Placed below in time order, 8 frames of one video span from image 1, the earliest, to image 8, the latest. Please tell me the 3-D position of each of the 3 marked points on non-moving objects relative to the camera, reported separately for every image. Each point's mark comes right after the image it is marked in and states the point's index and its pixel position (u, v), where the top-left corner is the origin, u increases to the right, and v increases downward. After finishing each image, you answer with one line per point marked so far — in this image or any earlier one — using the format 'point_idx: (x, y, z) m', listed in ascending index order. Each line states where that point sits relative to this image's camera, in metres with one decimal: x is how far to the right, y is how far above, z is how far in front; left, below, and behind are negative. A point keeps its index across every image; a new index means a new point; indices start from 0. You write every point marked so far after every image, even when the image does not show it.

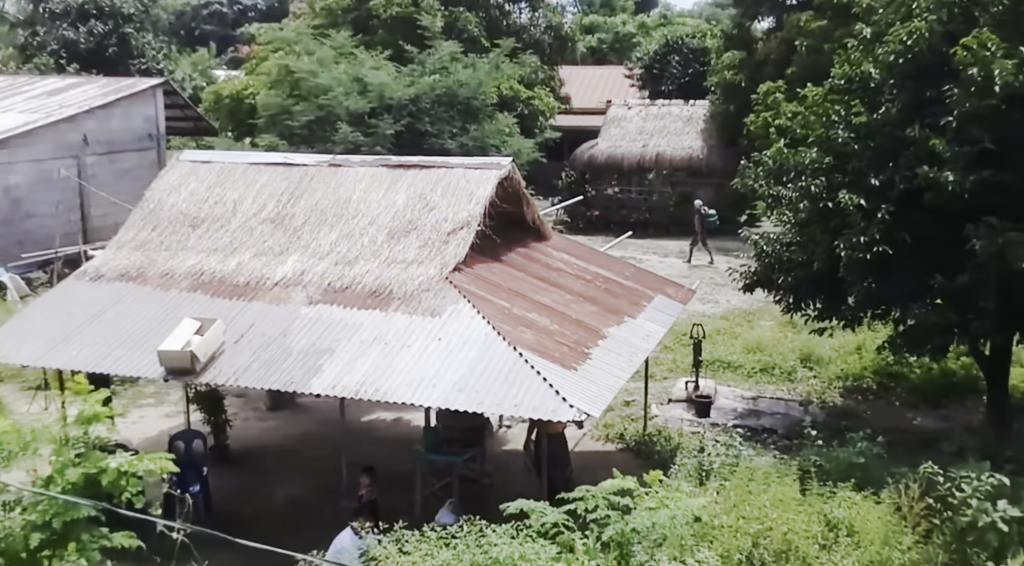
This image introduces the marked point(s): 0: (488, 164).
0: (-0.3, +1.3, +12.1) m
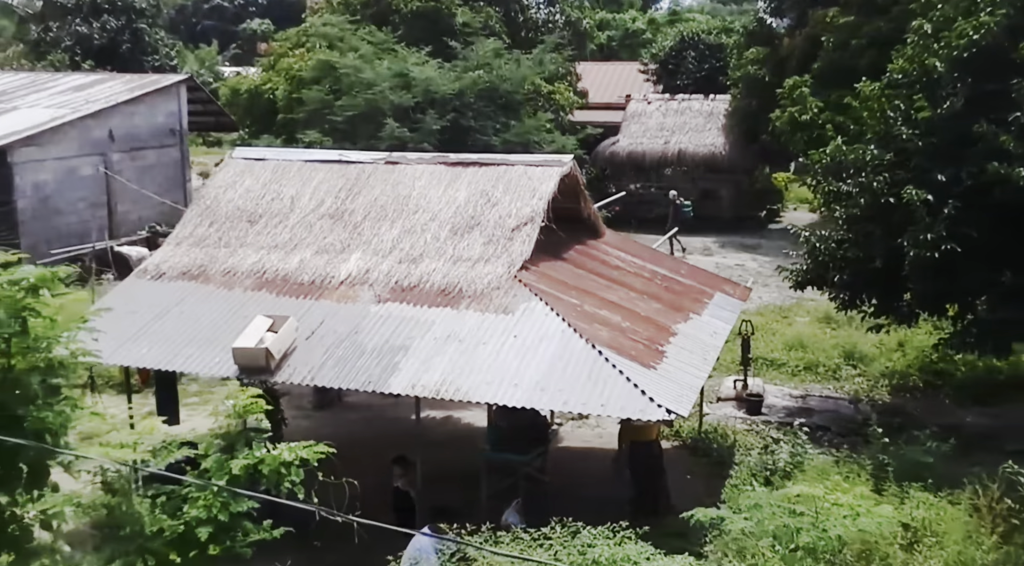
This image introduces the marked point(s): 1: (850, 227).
0: (+0.4, +1.3, +12.0) m
1: (+3.9, +0.7, +13.6) m
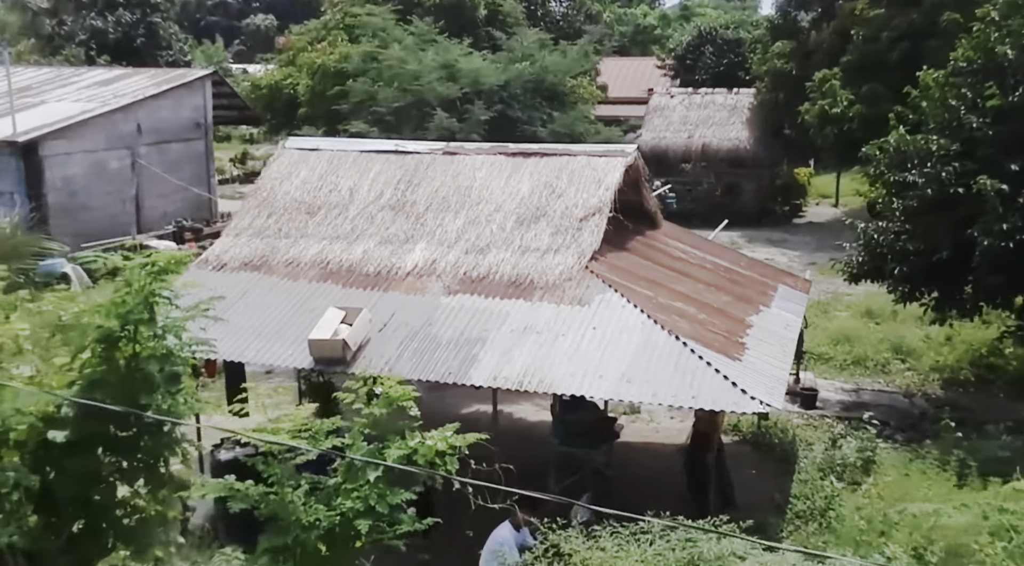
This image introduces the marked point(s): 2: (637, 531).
0: (+1.0, +1.4, +11.8) m
1: (+4.6, +0.8, +13.4) m
2: (+0.8, -1.7, +7.7) m
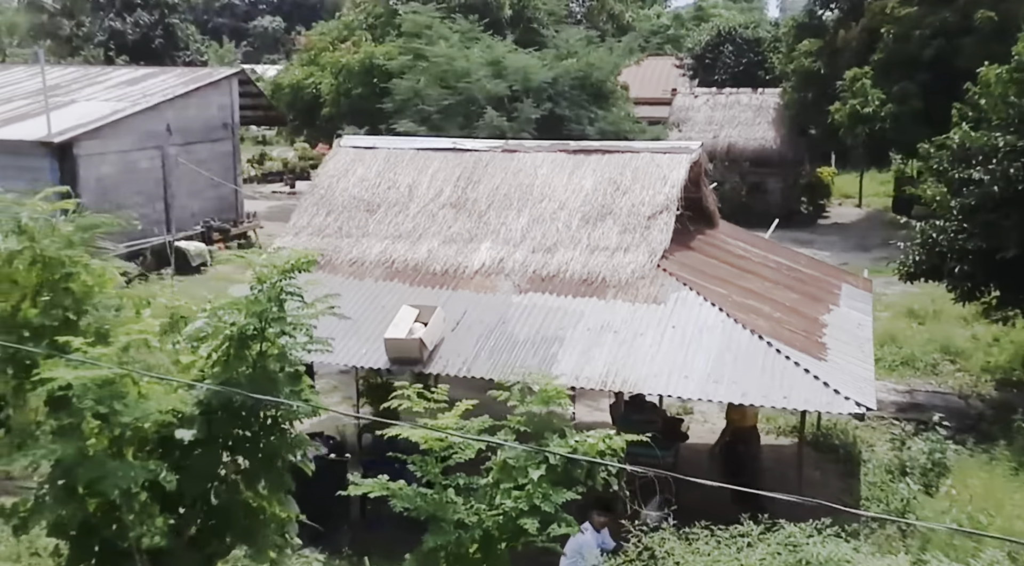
0: (+1.7, +1.4, +11.7) m
1: (+5.2, +0.8, +13.2) m
2: (+1.5, -1.7, +7.6) m
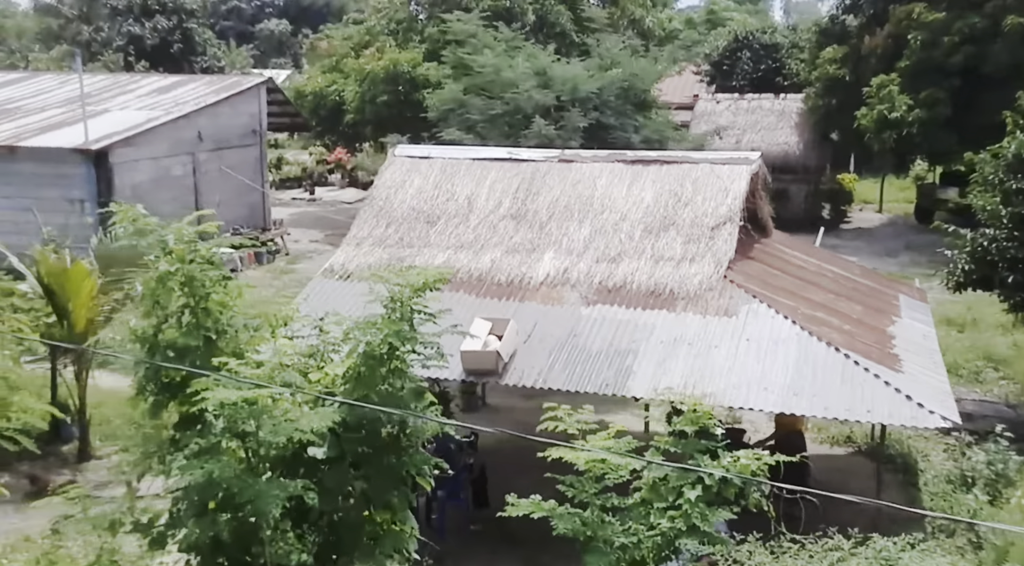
0: (+2.3, +1.3, +11.7) m
1: (+5.8, +0.7, +13.2) m
2: (+2.1, -1.8, +7.6) m
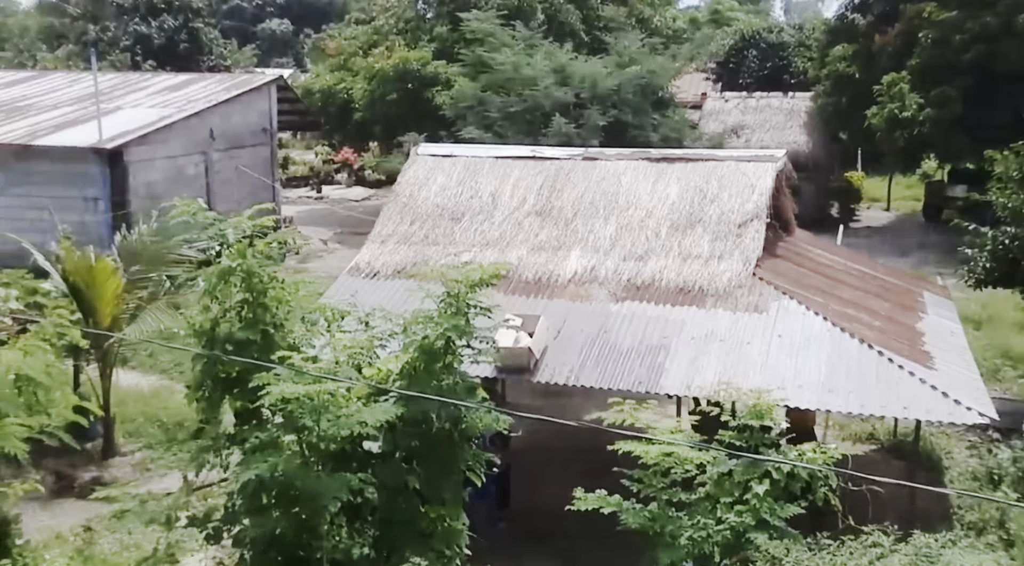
0: (+2.6, +1.3, +11.7) m
1: (+6.1, +0.7, +13.2) m
2: (+2.3, -1.8, +7.6) m
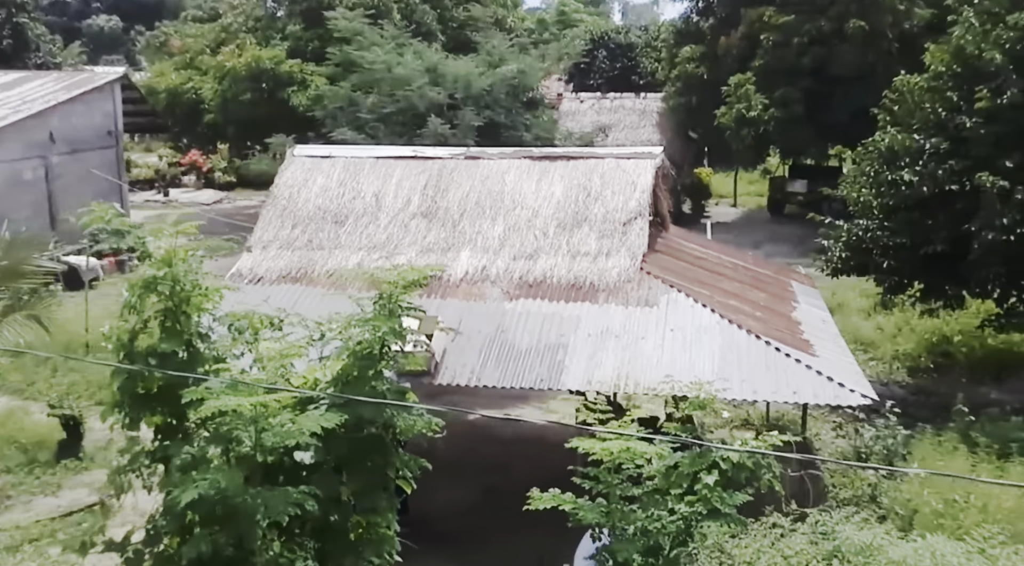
0: (+1.3, +1.4, +12.0) m
1: (+4.7, +0.8, +13.9) m
2: (+1.7, -1.7, +7.8) m
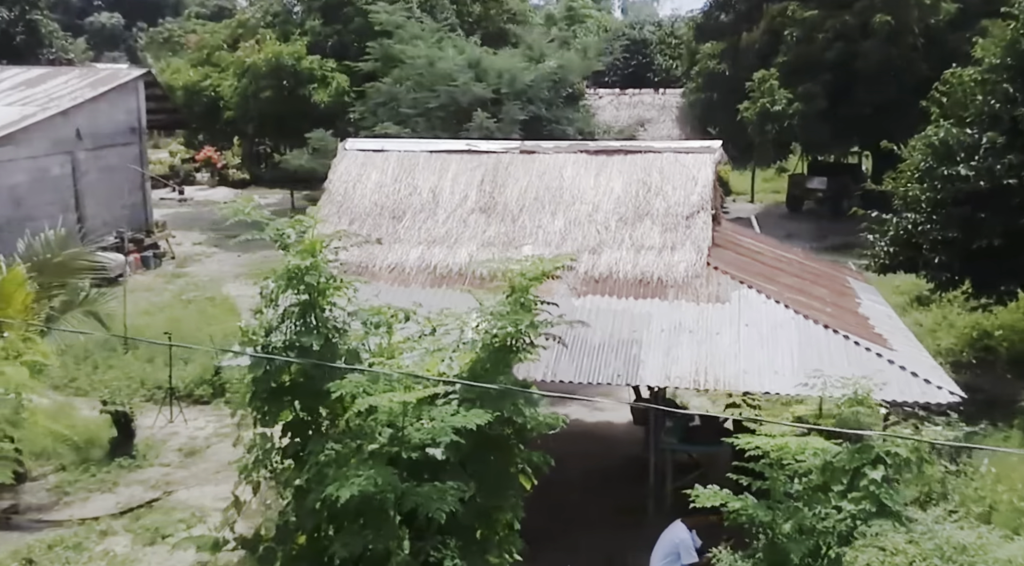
0: (+1.9, +1.4, +11.8) m
1: (+5.3, +0.9, +13.8) m
2: (+2.3, -1.7, +7.7) m
